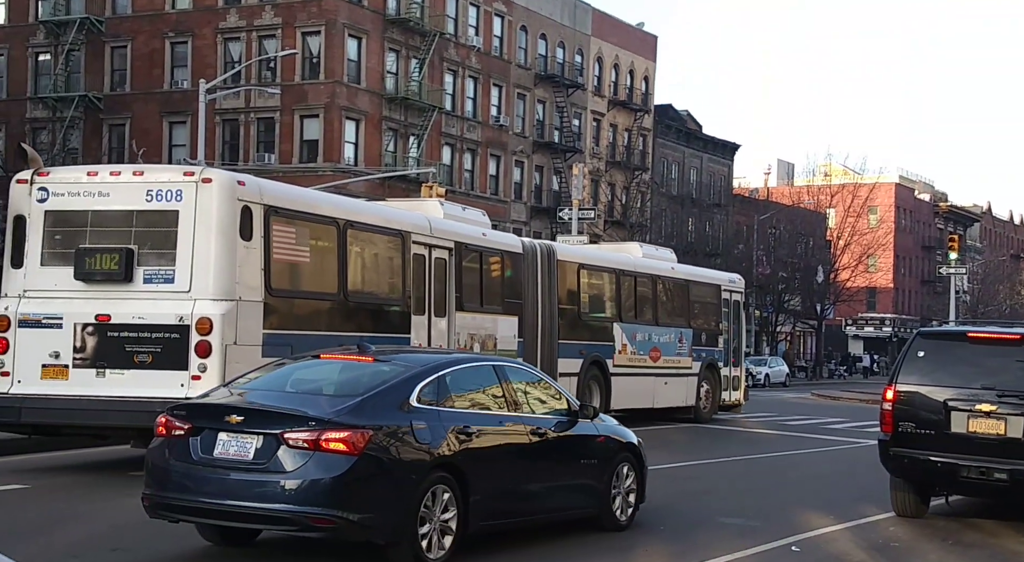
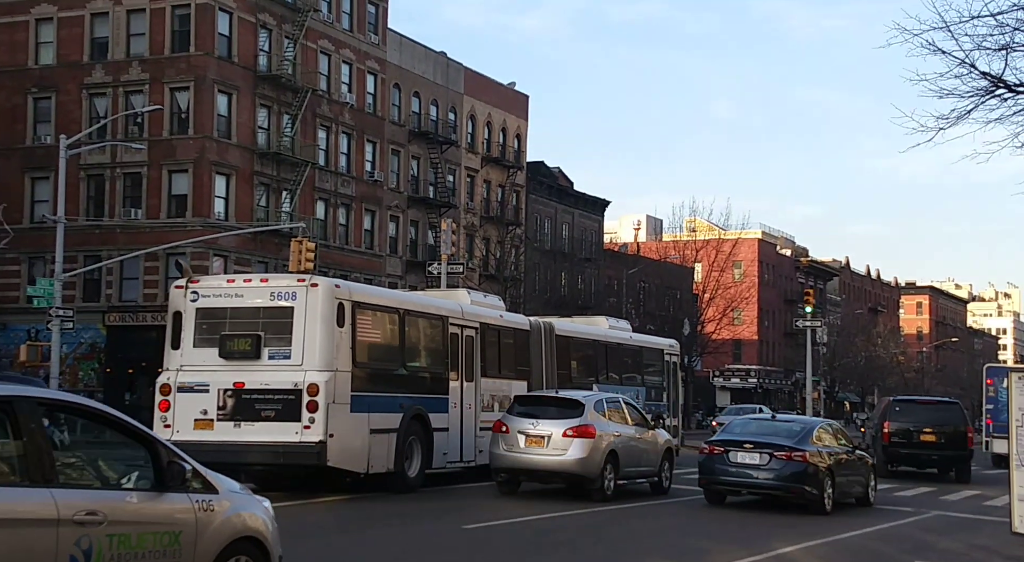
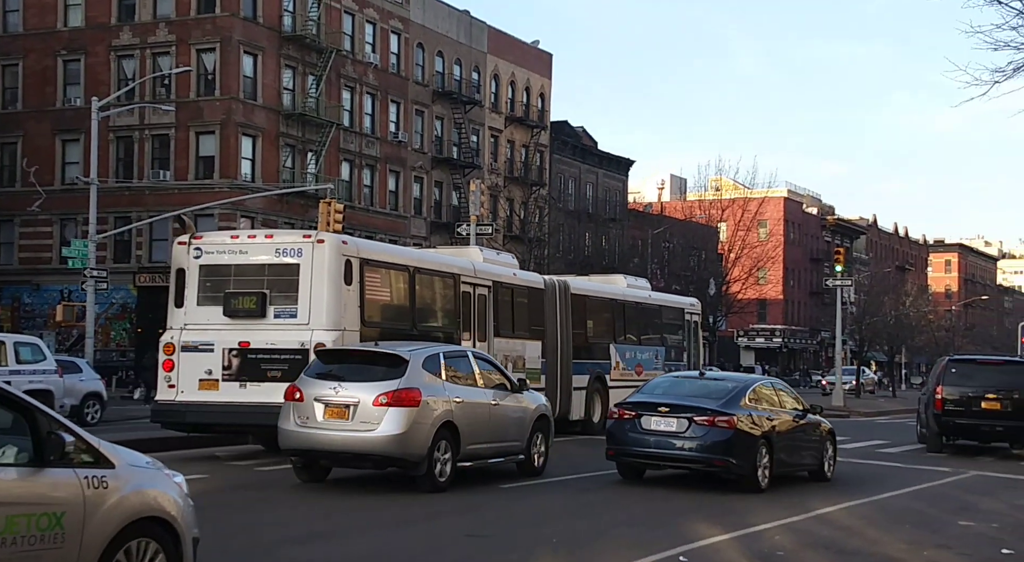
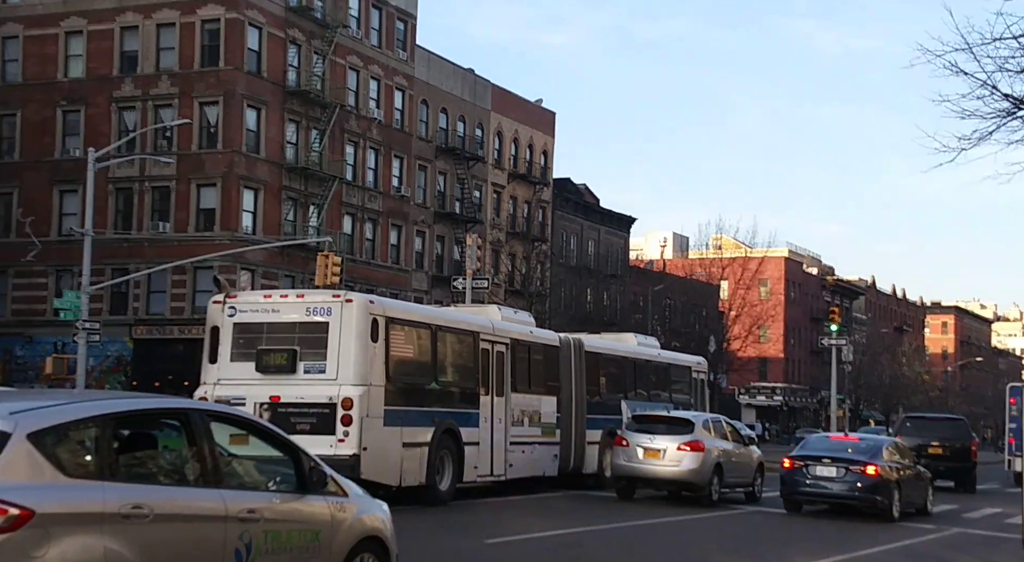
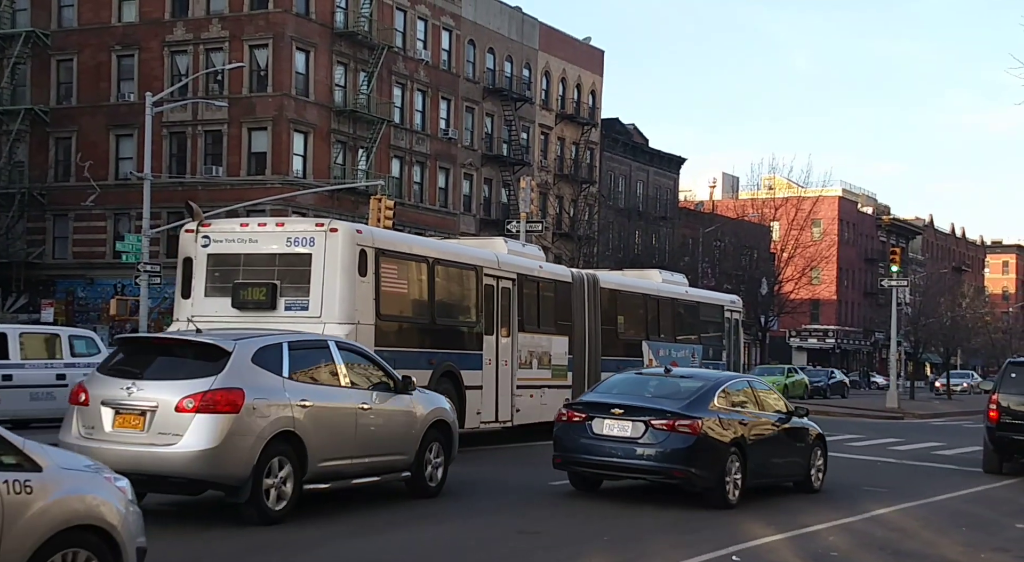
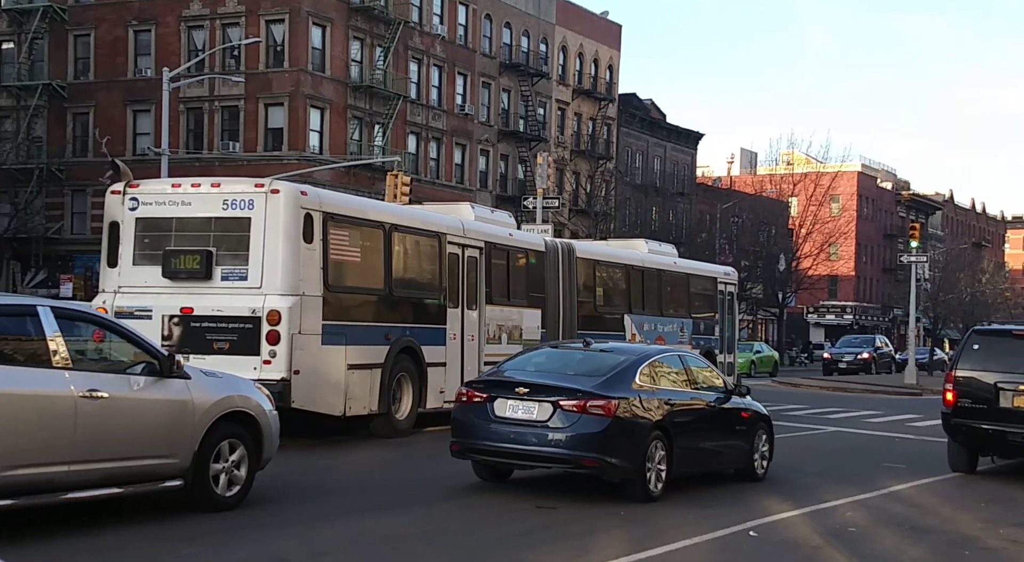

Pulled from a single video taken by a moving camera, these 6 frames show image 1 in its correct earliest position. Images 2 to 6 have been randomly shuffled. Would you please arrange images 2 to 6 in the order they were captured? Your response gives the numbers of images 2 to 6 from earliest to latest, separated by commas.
6, 5, 3, 2, 4
